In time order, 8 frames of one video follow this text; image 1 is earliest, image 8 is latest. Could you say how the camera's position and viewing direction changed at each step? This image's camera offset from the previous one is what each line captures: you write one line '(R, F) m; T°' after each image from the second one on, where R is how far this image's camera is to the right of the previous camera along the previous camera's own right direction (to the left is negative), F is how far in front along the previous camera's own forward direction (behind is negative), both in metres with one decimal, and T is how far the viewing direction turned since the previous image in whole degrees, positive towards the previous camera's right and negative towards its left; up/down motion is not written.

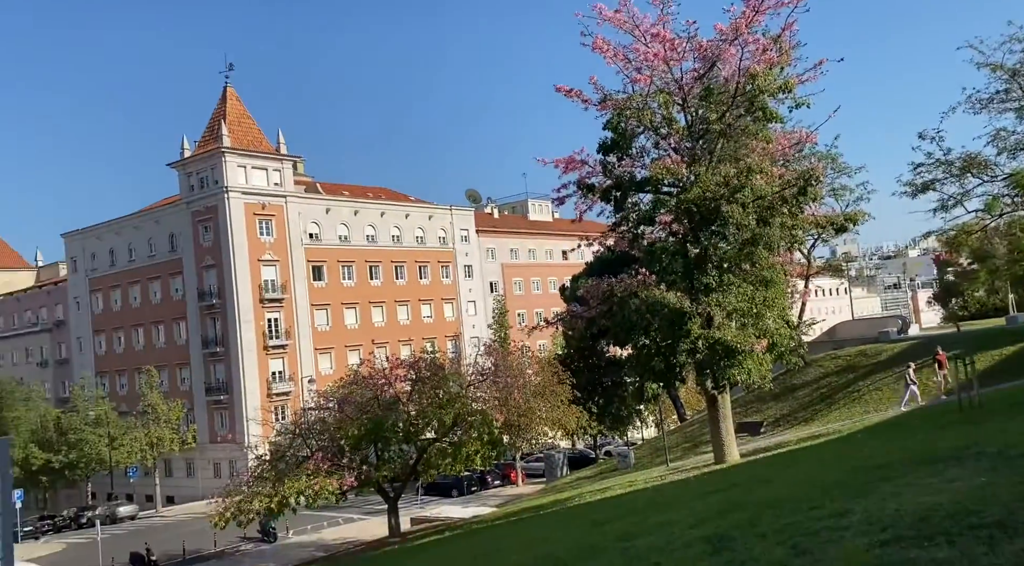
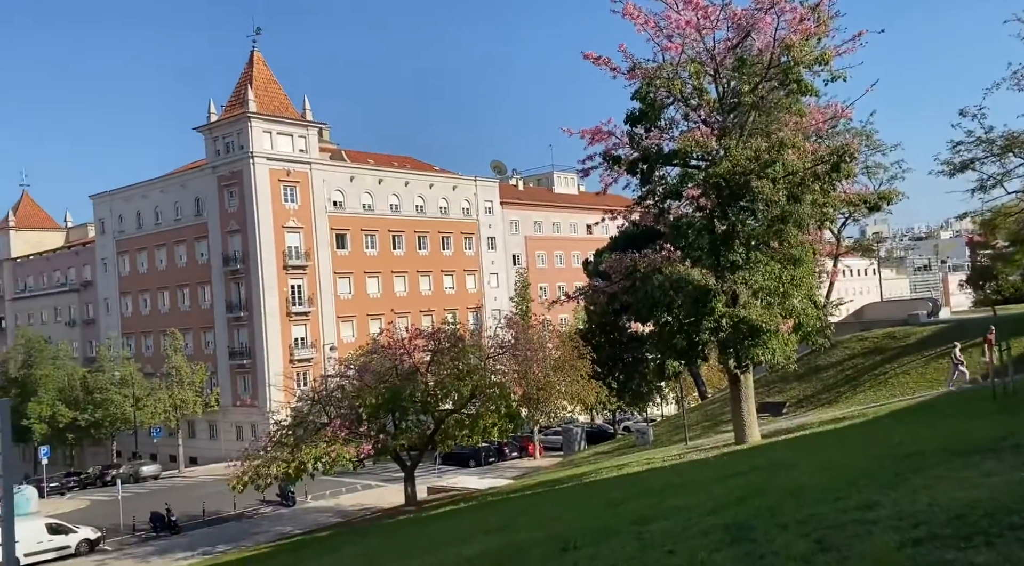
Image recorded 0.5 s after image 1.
(0.0, +0.3) m; -1°
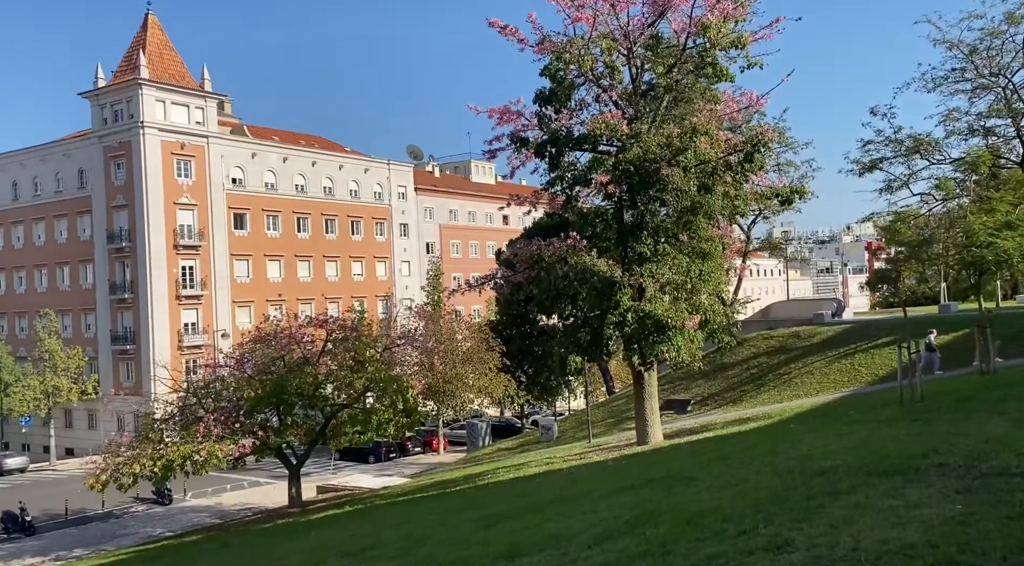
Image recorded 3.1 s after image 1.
(+0.6, +1.8) m; +5°
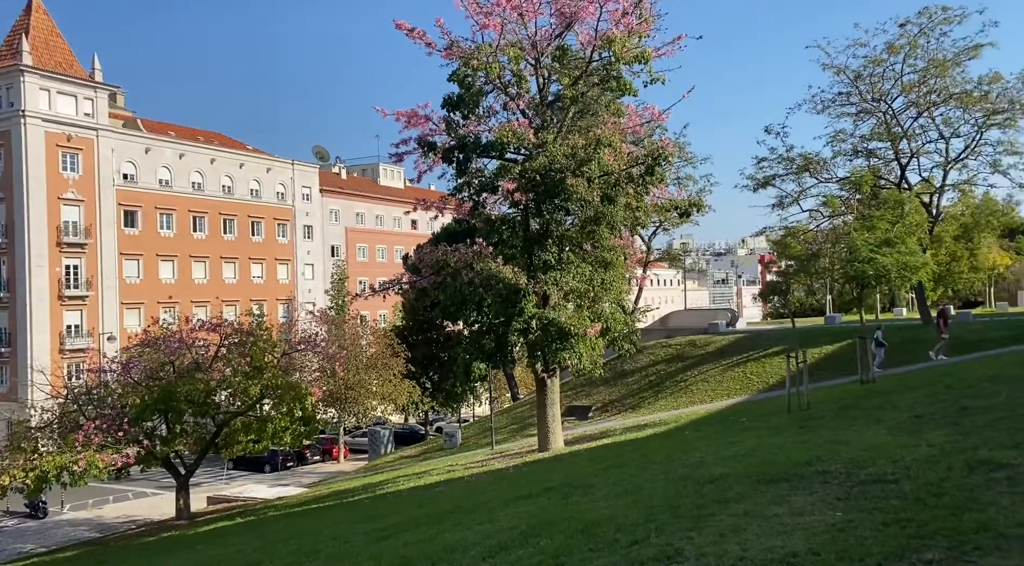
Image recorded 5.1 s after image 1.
(0.0, +1.0) m; +5°
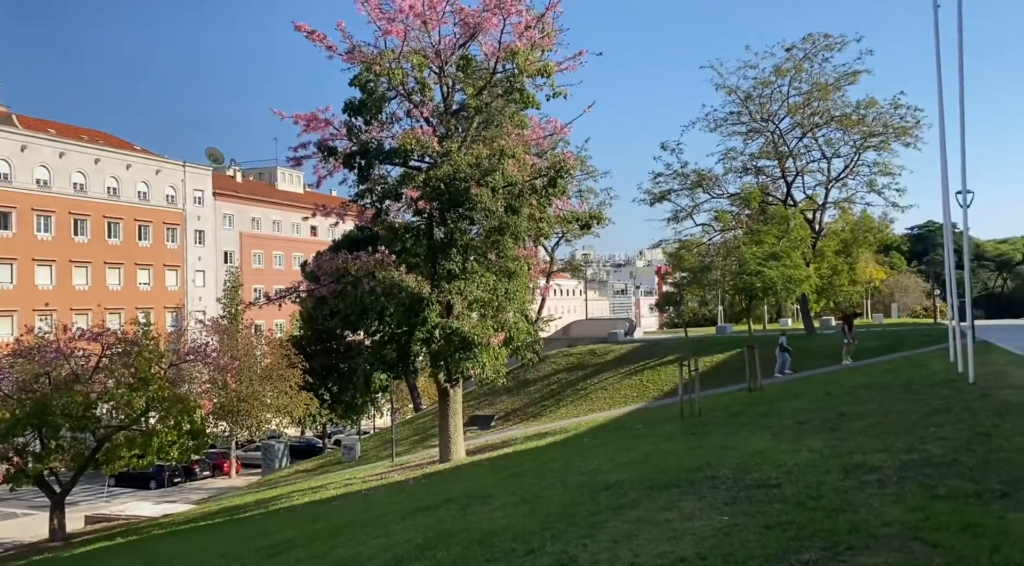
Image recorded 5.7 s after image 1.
(+0.1, 0.0) m; +6°
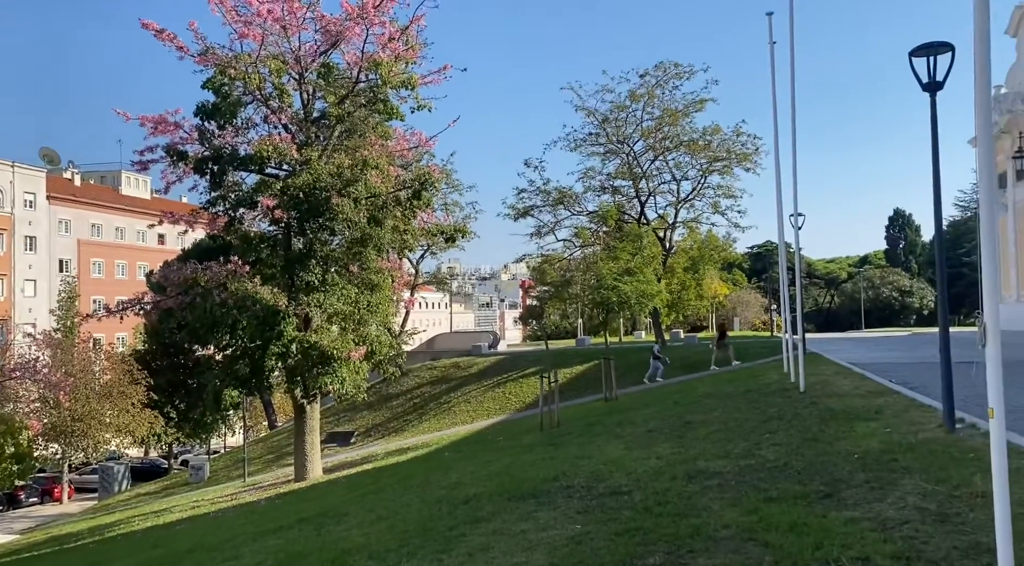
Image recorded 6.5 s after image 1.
(+0.1, -0.1) m; +8°
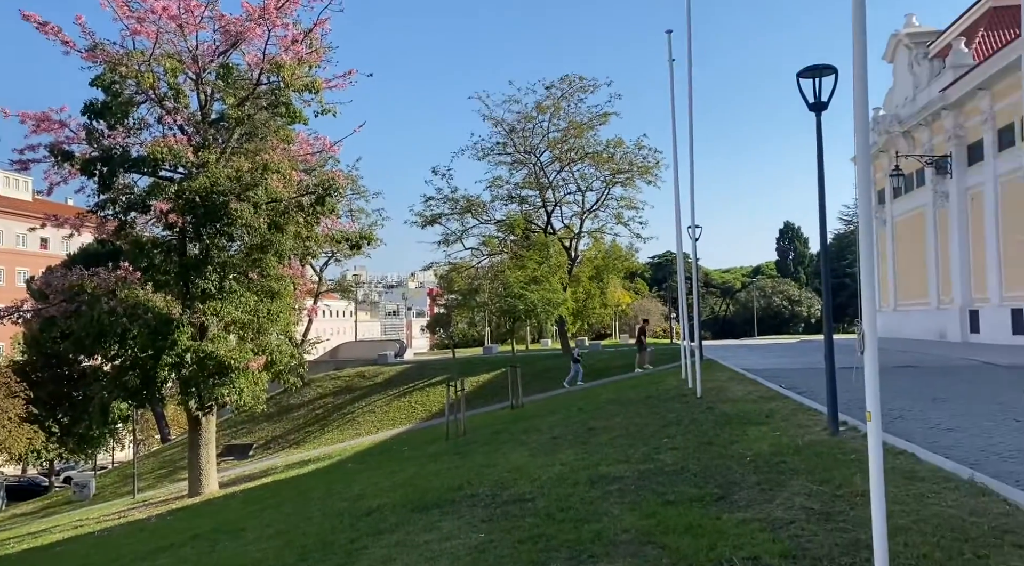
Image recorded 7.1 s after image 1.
(+0.1, 0.0) m; +5°
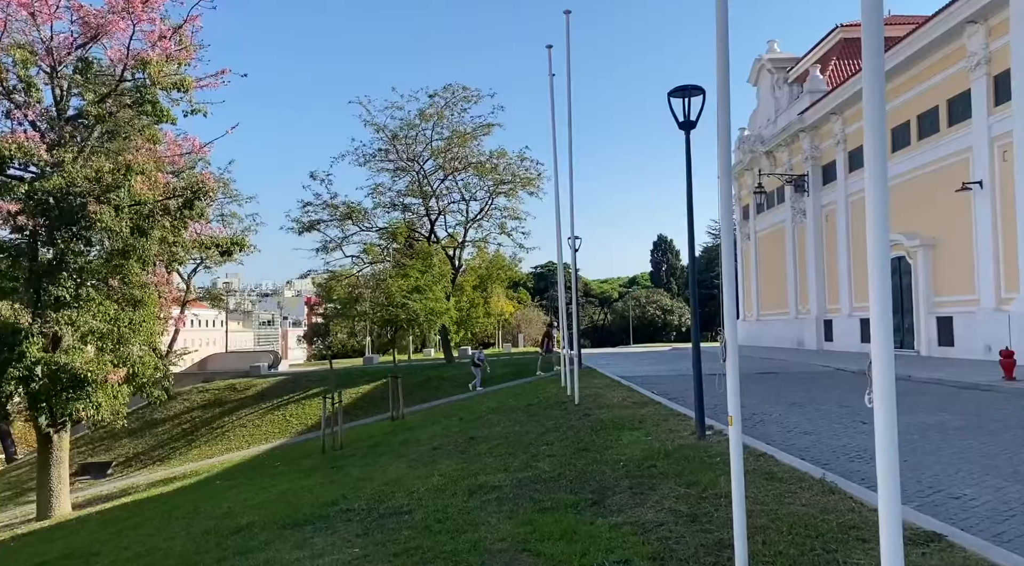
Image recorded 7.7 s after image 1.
(+0.1, +0.4) m; +7°
